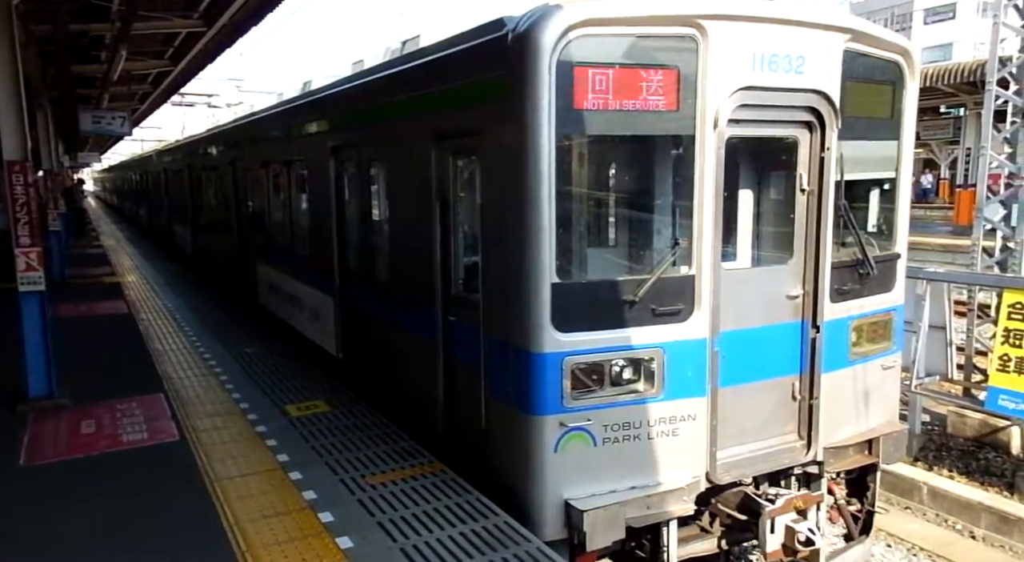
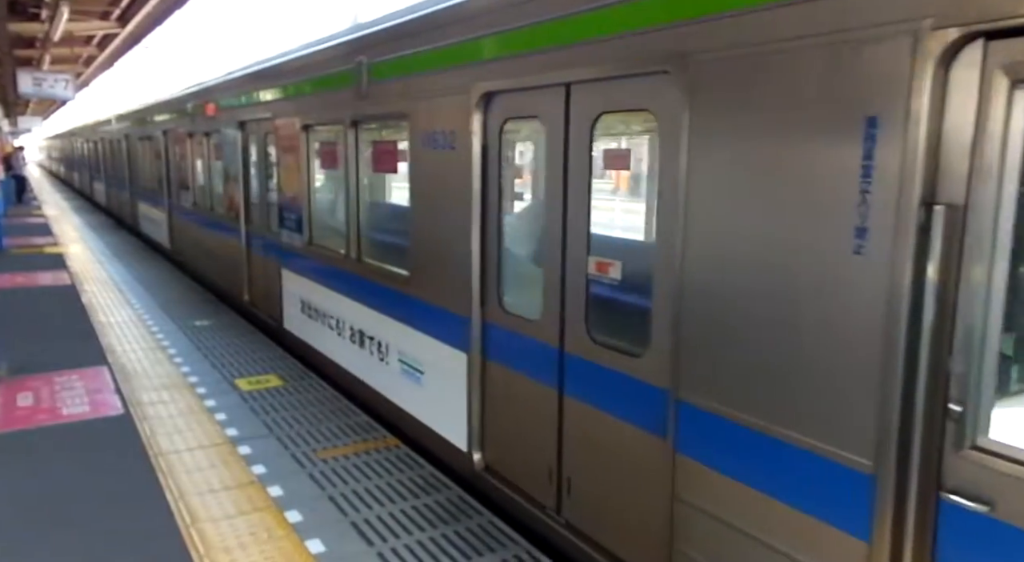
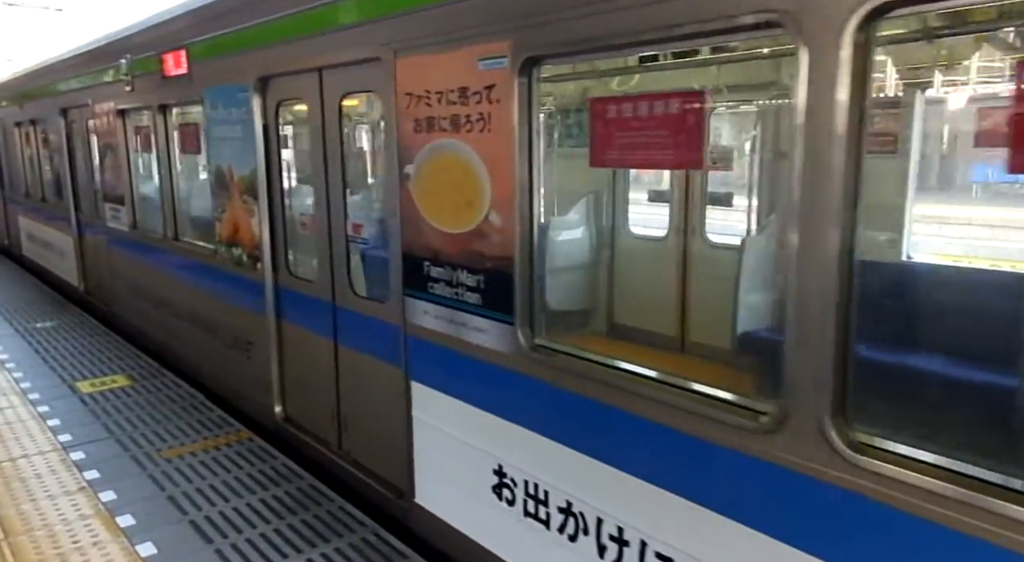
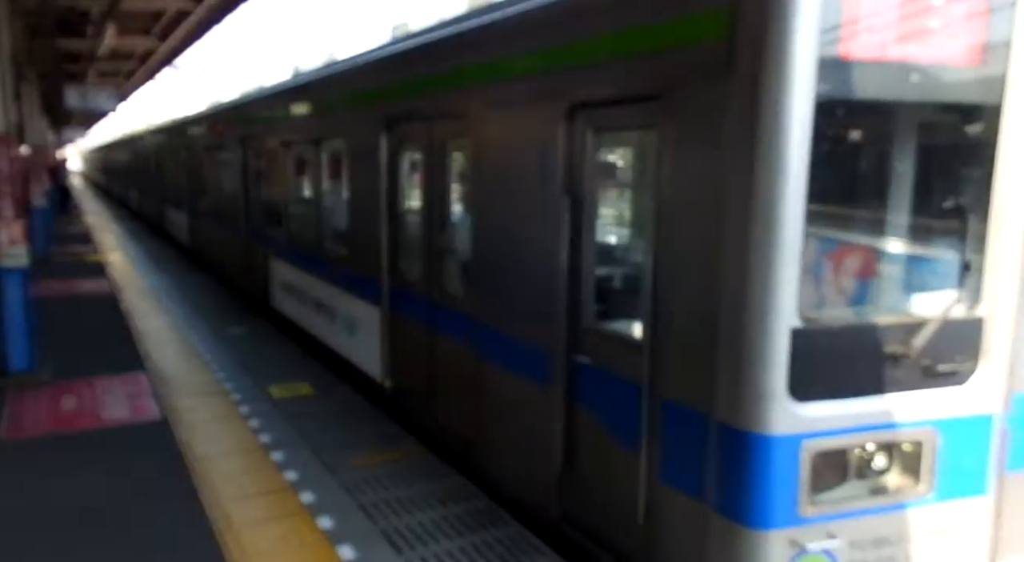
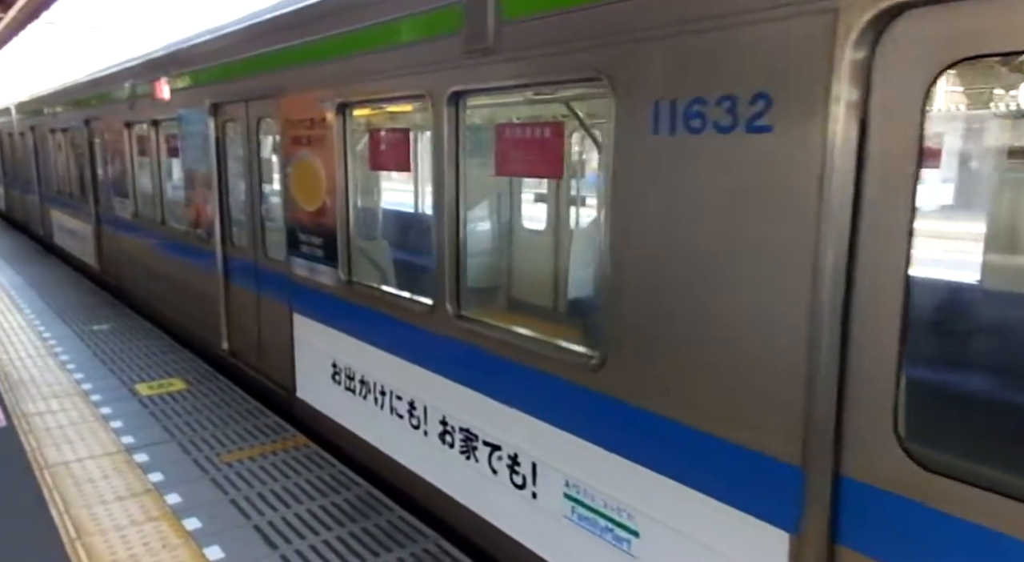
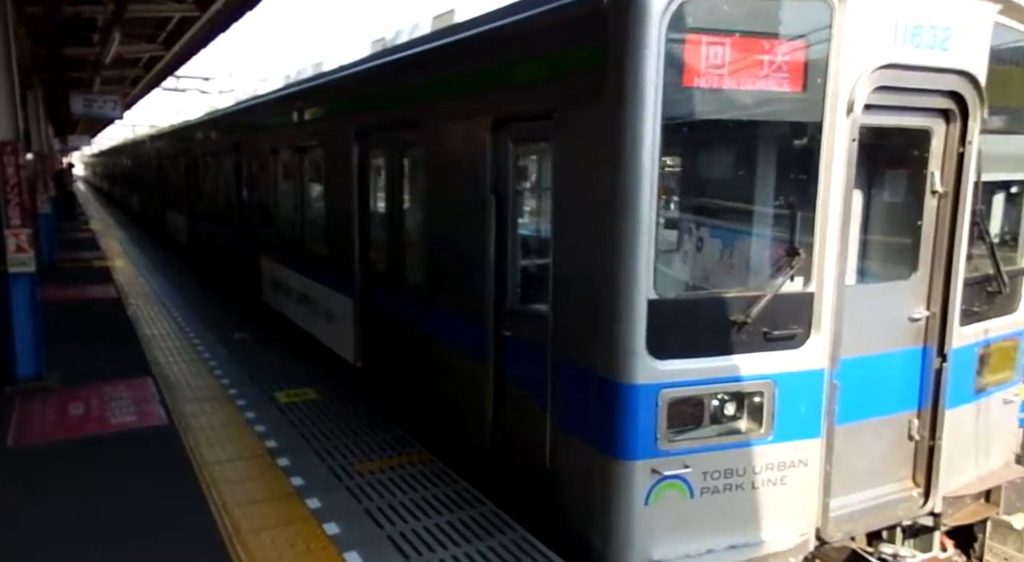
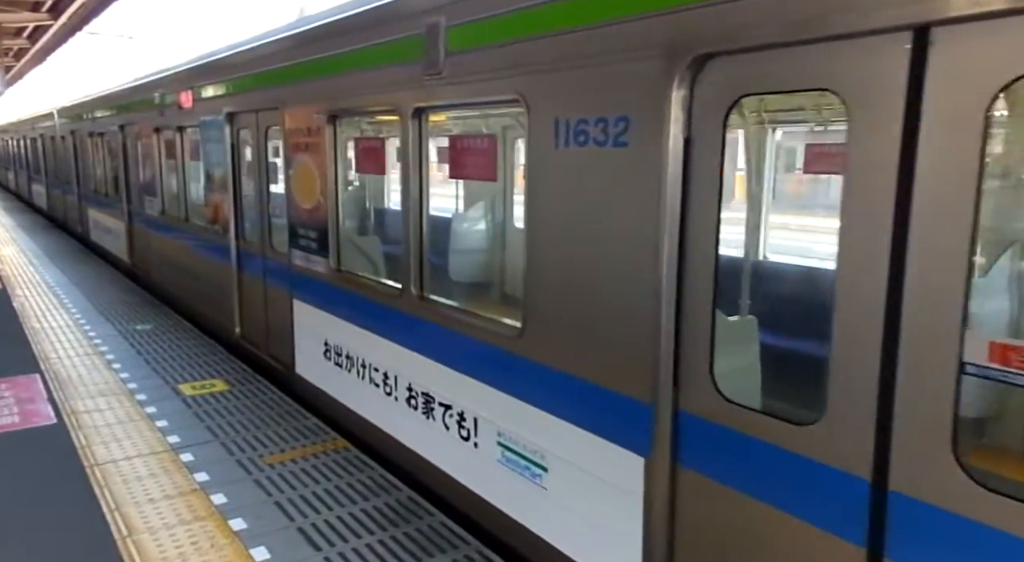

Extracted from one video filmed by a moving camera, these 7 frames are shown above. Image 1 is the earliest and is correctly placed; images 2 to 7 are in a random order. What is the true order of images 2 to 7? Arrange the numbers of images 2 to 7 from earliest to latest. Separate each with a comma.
6, 4, 2, 7, 5, 3
